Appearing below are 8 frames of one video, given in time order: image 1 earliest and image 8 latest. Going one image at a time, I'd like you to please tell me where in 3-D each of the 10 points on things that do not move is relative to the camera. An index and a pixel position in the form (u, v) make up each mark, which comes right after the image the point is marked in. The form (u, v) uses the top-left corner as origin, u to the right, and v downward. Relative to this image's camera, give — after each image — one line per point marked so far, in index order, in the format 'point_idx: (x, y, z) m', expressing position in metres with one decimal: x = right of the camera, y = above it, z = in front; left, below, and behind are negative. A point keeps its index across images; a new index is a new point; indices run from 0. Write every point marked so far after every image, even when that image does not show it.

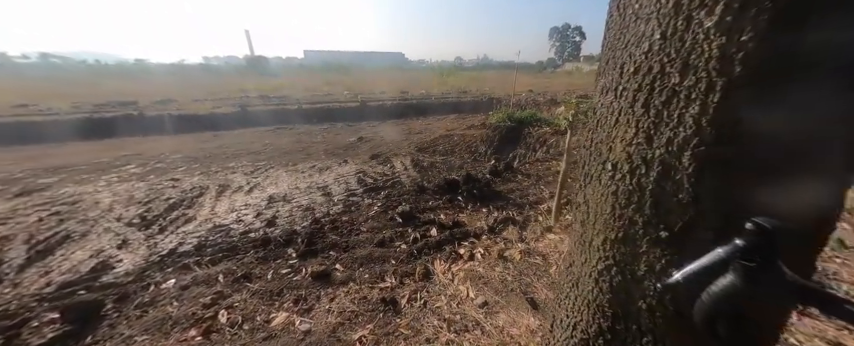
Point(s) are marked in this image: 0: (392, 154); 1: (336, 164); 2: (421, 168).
0: (-1.1, +0.6, +8.6) m
1: (-2.7, +0.3, +7.9) m
2: (-0.1, +0.1, +7.4) m
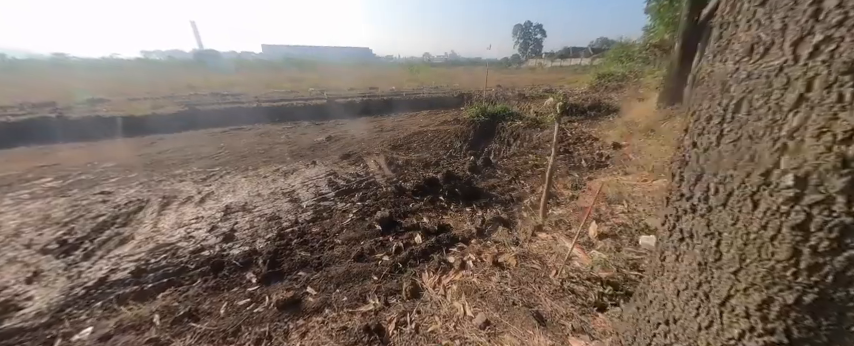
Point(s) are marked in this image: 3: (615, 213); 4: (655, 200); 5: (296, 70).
0: (-1.9, +0.6, +8.1) m
1: (-3.4, +0.2, +7.3) m
2: (-0.8, +0.2, +7.1) m
3: (+1.9, -0.4, +2.7) m
4: (+2.4, -0.3, +2.9) m
5: (-9.6, +7.6, +19.9) m
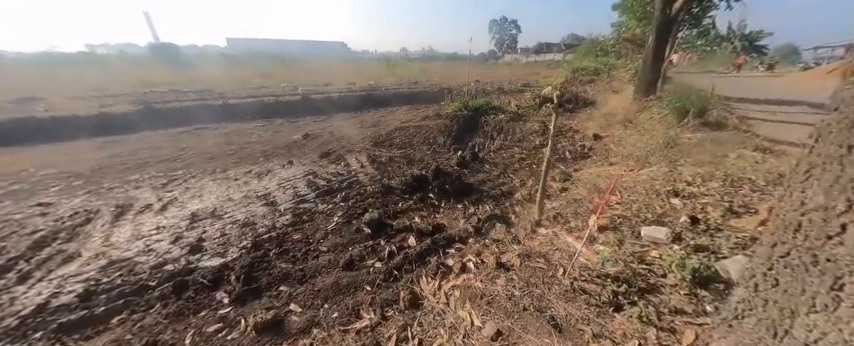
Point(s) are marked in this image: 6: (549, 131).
0: (-2.4, +0.6, +7.8) m
1: (-3.8, +0.2, +6.9) m
2: (-1.2, +0.2, +6.8) m
3: (+1.8, -0.3, +2.7) m
4: (+2.4, -0.2, +2.8) m
5: (-11.2, +7.6, +18.9) m
6: (+3.2, +1.1, +7.1) m
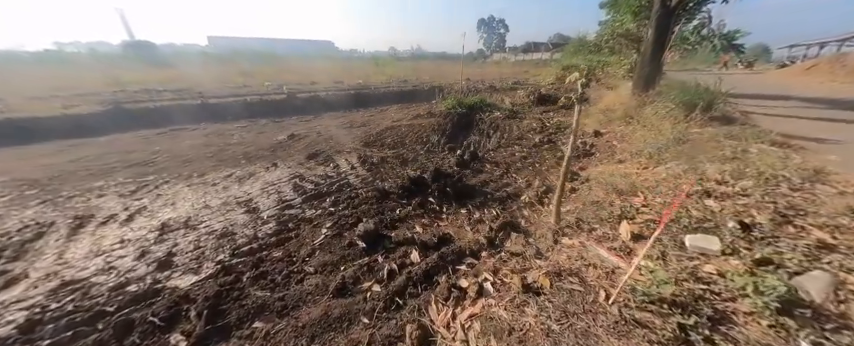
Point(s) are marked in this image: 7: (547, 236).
0: (-2.6, +0.6, +7.3) m
1: (-3.9, +0.1, +6.4) m
2: (-1.4, +0.2, +6.4) m
3: (+1.9, -0.3, +2.4) m
4: (+2.4, -0.2, +2.6) m
5: (-11.9, +7.4, +18.1) m
6: (+3.1, +1.2, +6.8) m
7: (+1.0, -0.5, +2.1) m
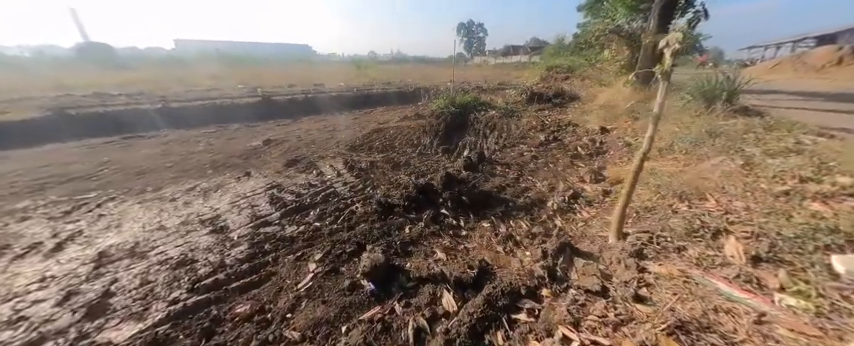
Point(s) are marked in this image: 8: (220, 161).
0: (-2.7, +0.4, +6.6) m
1: (-4.0, -0.1, +5.5) m
2: (-1.4, 0.0, +5.7) m
3: (+2.0, -0.3, +1.9) m
4: (+2.5, -0.2, +2.1) m
5: (-12.9, +6.7, +16.8) m
6: (+2.9, +1.1, +6.4) m
7: (+1.2, -0.5, +1.6) m
8: (-4.9, +0.3, +6.3) m
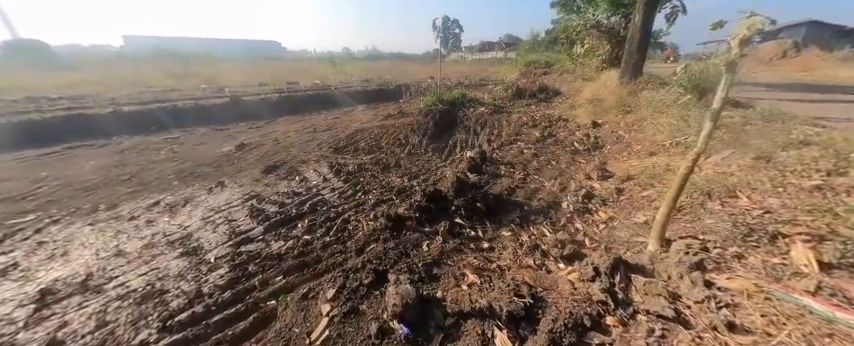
0: (-2.9, +0.2, +6.1) m
1: (-4.1, -0.3, +4.9) m
2: (-1.6, -0.1, +5.3) m
3: (+2.2, -0.3, +1.8) m
4: (+2.7, -0.1, +2.0) m
5: (-14.1, +6.2, +15.4) m
6: (+2.7, +1.2, +6.4) m
7: (+1.4, -0.5, +1.4) m
8: (-5.1, 0.0, +5.6) m
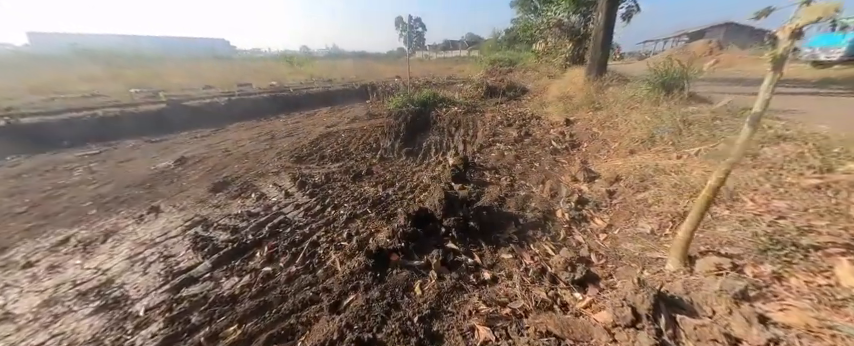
0: (-3.5, -0.1, +5.3) m
1: (-4.5, -0.7, +4.0) m
2: (-2.0, -0.3, +4.7) m
3: (+2.2, -0.3, +1.7) m
4: (+2.6, -0.1, +2.0) m
5: (-16.0, +5.3, +13.2) m
6: (+2.0, +1.2, +6.2) m
7: (+1.4, -0.6, +1.2) m
8: (-5.5, -0.4, +4.7) m
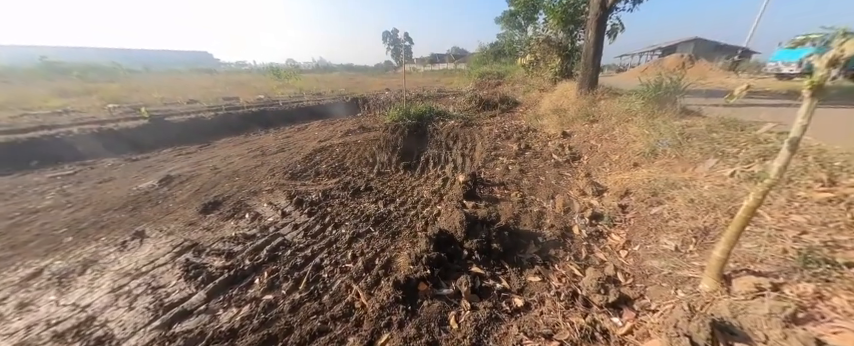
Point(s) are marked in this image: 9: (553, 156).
0: (-3.4, -0.4, +5.1) m
1: (-4.4, -1.0, +3.7) m
2: (-2.0, -0.6, +4.6) m
3: (+2.3, -0.4, +1.7) m
4: (+2.7, -0.2, +2.0) m
5: (-16.4, +4.4, +12.6) m
6: (+1.9, +0.9, +6.3) m
7: (+1.6, -0.7, +1.2) m
8: (-5.4, -0.8, +4.3) m
9: (+2.2, +0.3, +4.6) m
